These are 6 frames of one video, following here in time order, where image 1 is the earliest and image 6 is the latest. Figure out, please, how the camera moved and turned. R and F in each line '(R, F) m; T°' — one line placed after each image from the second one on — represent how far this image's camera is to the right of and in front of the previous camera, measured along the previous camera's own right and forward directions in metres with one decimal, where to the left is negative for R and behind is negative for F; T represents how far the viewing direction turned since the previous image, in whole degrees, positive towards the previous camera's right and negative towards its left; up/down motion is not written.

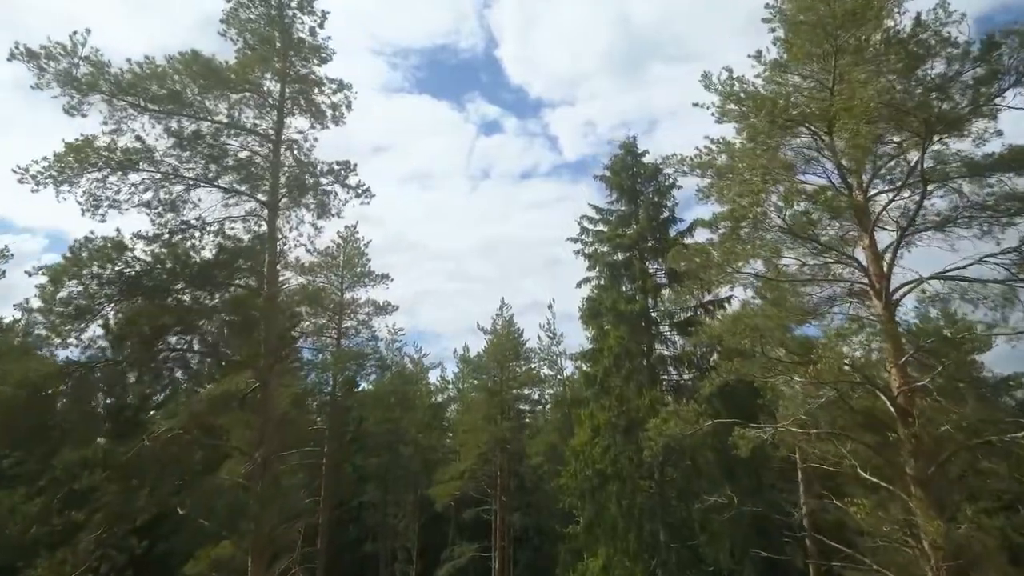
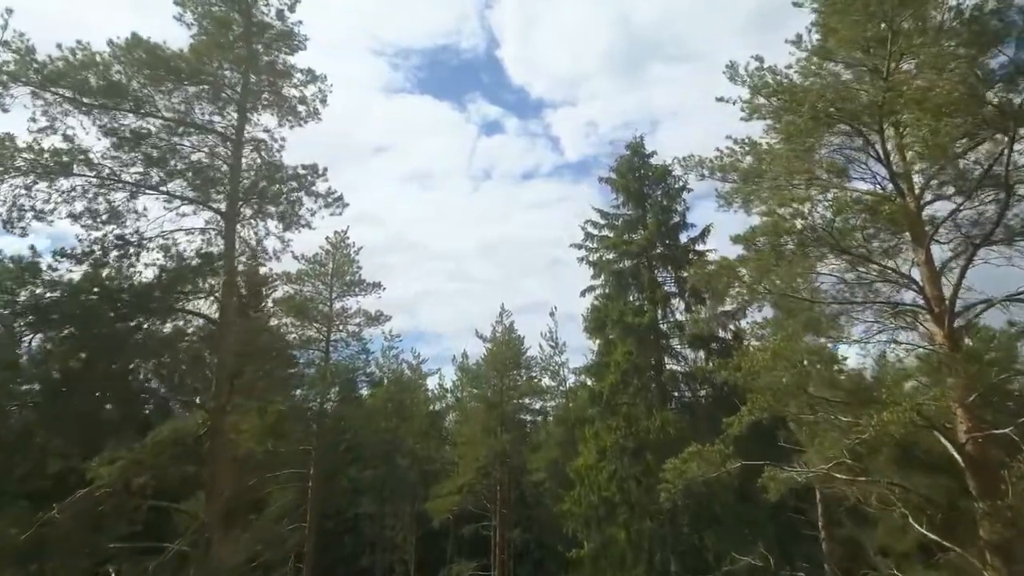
(+0.1, +1.7) m; 0°
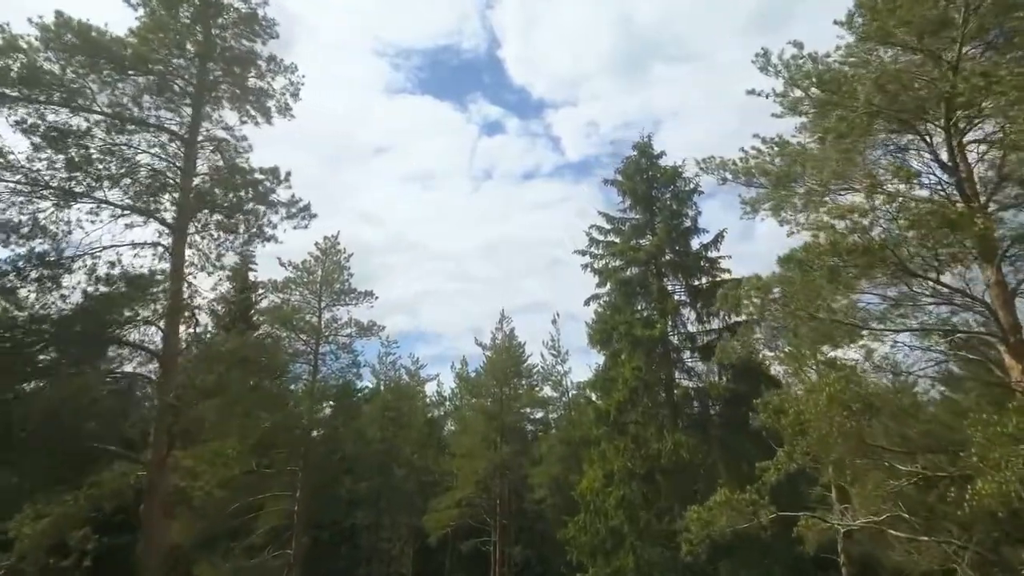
(0.0, +1.6) m; 0°
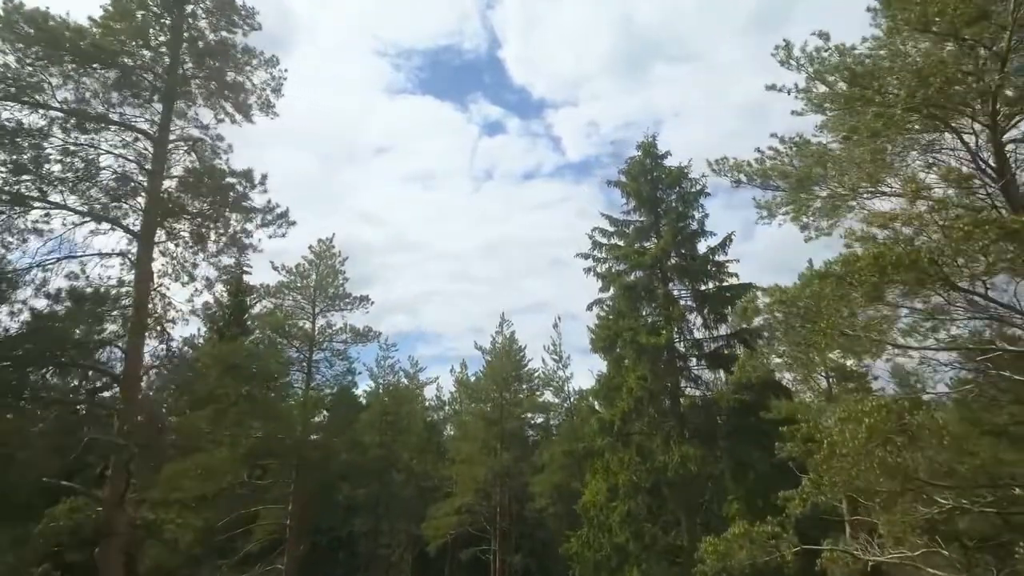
(0.0, +0.8) m; 0°
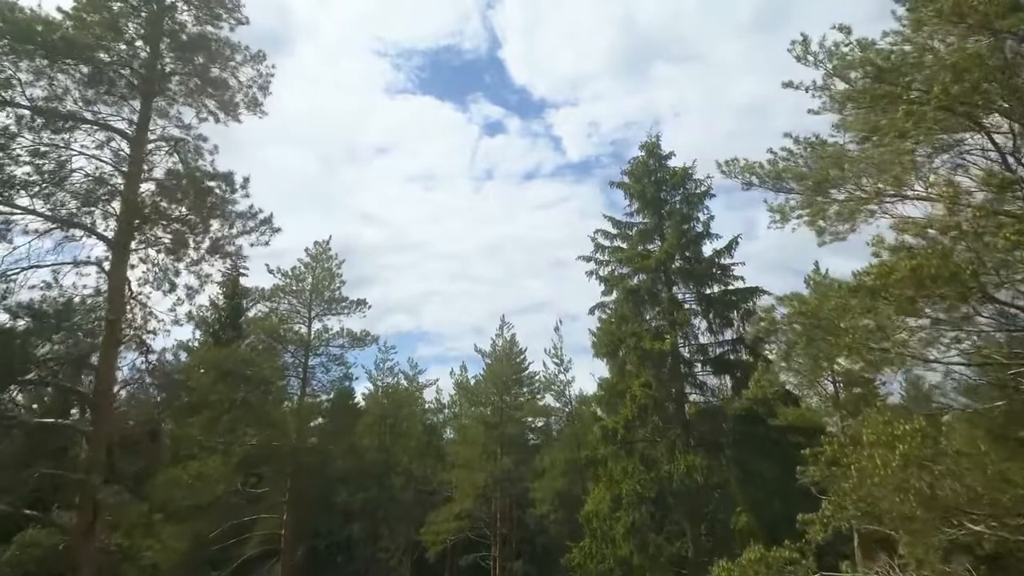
(0.0, +0.5) m; 0°
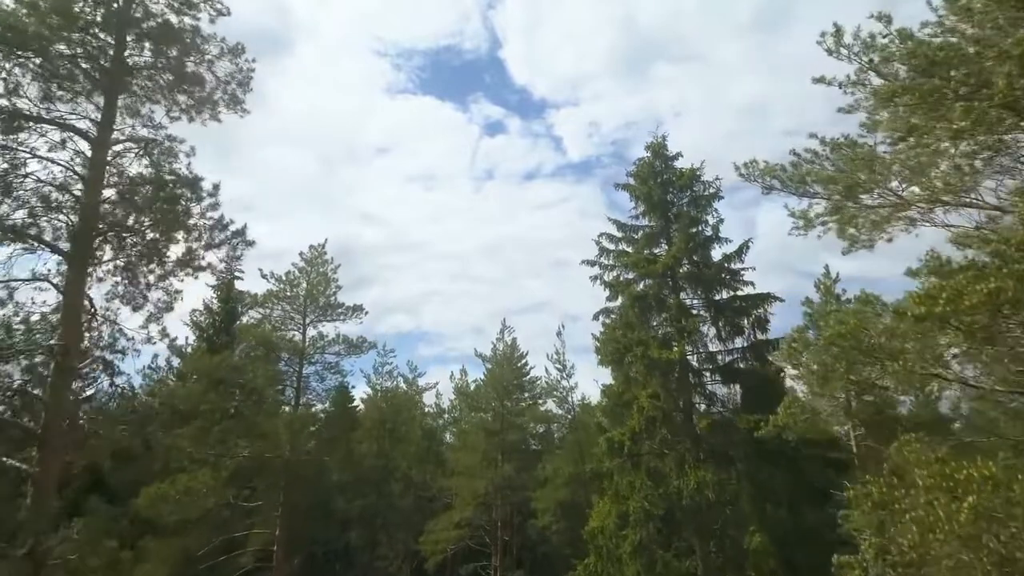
(0.0, +0.8) m; 0°
